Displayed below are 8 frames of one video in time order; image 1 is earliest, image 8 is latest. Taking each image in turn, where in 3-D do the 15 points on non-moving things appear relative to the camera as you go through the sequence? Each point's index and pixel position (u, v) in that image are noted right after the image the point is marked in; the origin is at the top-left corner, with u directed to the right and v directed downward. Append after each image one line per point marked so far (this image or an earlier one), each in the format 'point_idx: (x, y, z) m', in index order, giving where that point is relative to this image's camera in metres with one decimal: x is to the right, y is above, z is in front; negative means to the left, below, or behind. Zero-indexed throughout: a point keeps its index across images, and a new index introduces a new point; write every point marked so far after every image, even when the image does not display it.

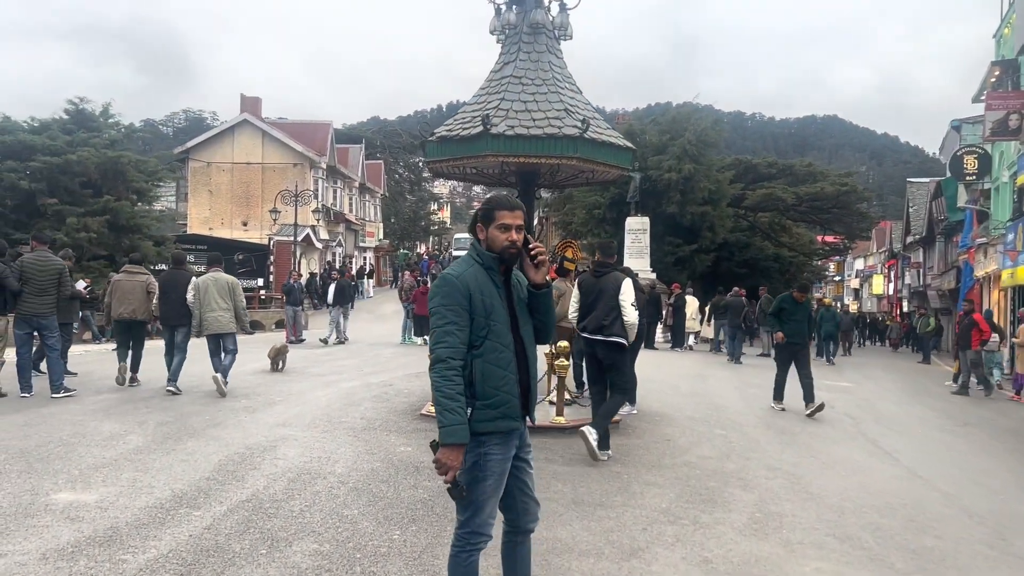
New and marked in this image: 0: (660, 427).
0: (+1.7, -1.6, +10.0) m
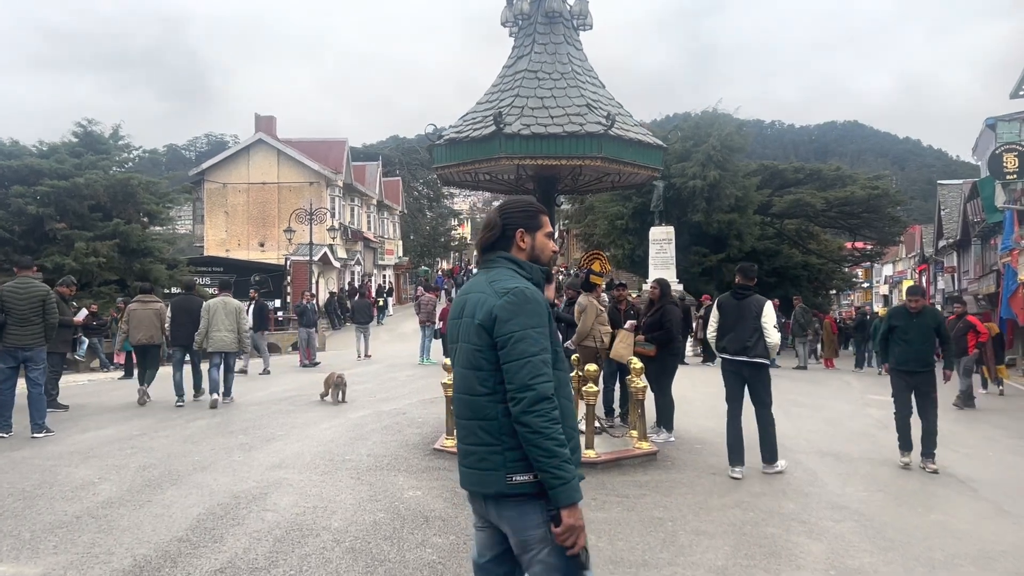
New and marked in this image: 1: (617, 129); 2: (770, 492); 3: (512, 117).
0: (+2.0, -1.8, +8.9) m
1: (+1.0, +1.5, +8.0) m
2: (+2.3, -1.8, +7.4) m
3: (0.0, +1.6, +8.0) m
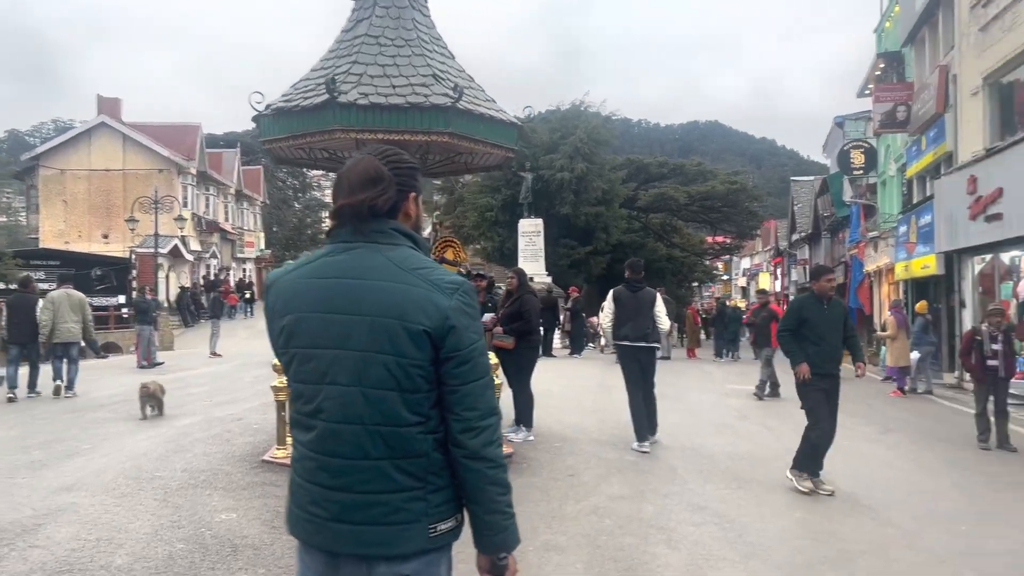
0: (+0.5, -1.7, +8.4) m
1: (-0.4, +1.6, +7.3) m
2: (+1.0, -1.7, +6.9) m
3: (-1.4, +1.7, +7.1) m
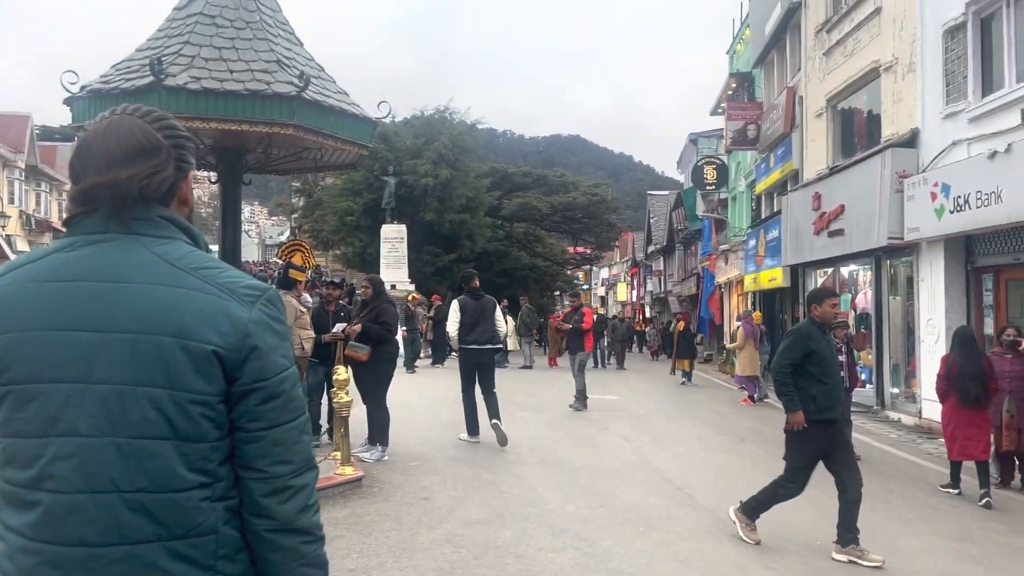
0: (-0.9, -1.8, +7.8) m
1: (-1.6, +1.5, +6.7) m
2: (-0.2, -1.8, +6.5) m
3: (-2.5, +1.6, +6.3) m
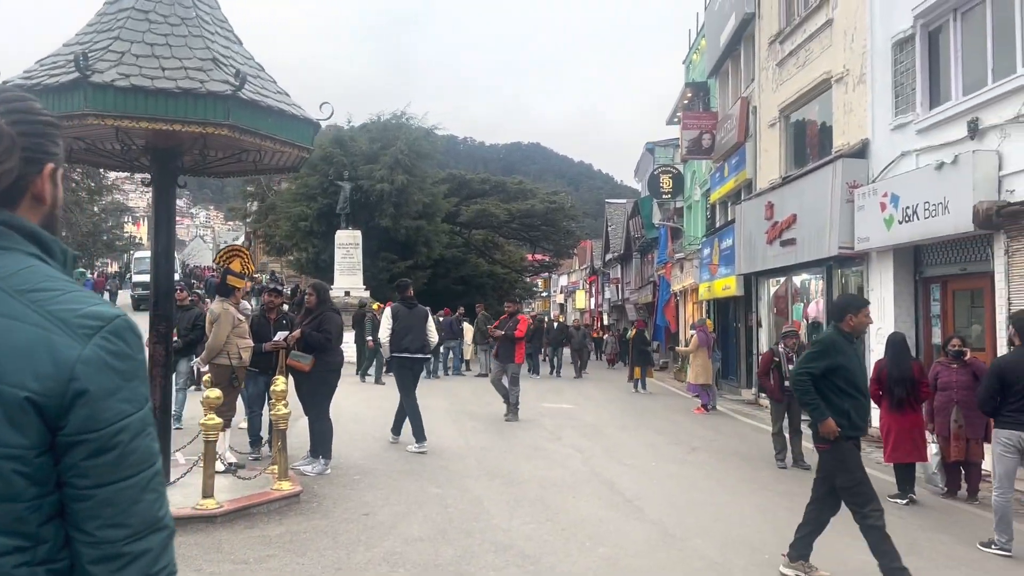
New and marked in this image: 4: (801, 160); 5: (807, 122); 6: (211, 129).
0: (-1.4, -1.8, +7.6) m
1: (-2.0, +1.5, +6.4) m
2: (-0.6, -1.8, +6.2) m
3: (-2.9, +1.6, +6.0) m
4: (+5.8, +2.6, +16.9) m
5: (+5.8, +3.3, +16.6) m
6: (-2.2, +1.2, +6.2) m
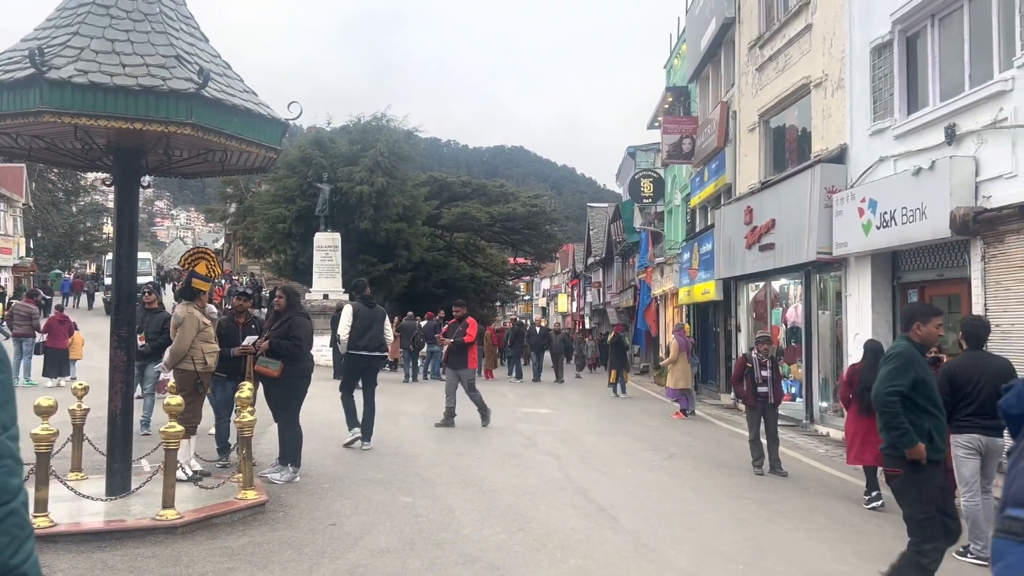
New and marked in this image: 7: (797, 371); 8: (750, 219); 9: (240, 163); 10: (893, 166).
0: (-1.6, -1.9, +7.4) m
1: (-2.2, +1.5, +6.2) m
2: (-0.8, -1.9, +6.1) m
3: (-3.1, +1.6, +5.8) m
4: (+5.4, +2.5, +16.9) m
5: (+5.4, +3.2, +16.6) m
6: (-2.4, +1.1, +6.0) m
7: (+5.2, -1.5, +15.6) m
8: (+4.9, +1.4, +17.5) m
9: (-2.4, +1.1, +7.4) m
10: (+5.5, +1.7, +12.1) m
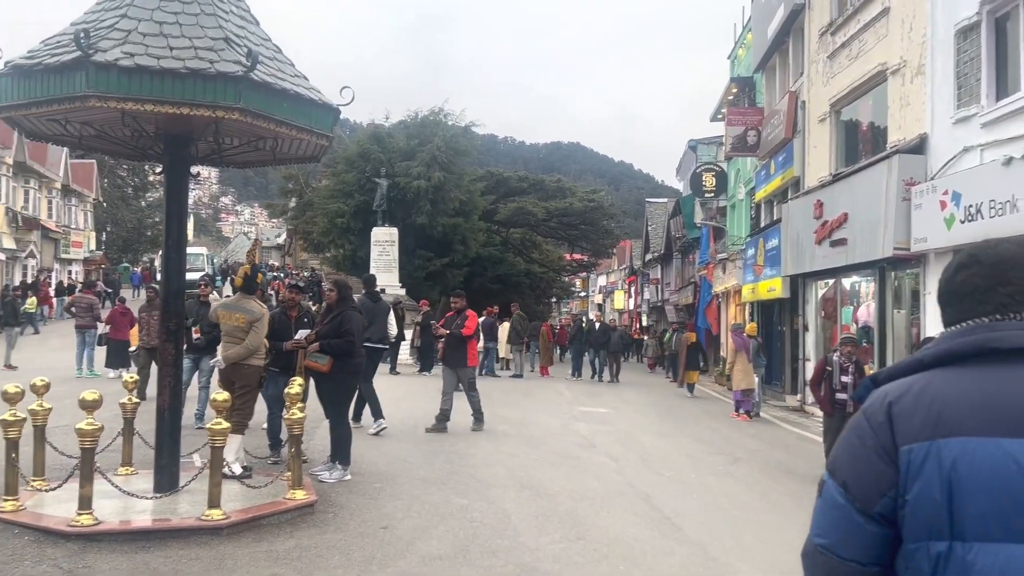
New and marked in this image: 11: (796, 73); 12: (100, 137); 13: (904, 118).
0: (-1.1, -1.8, +7.1) m
1: (-1.8, +1.5, +6.0) m
2: (-0.4, -1.8, +5.8) m
3: (-2.7, +1.6, +5.6) m
4: (+6.5, +2.5, +16.1) m
5: (+6.5, +3.2, +15.8) m
6: (-2.0, +1.2, +5.7) m
7: (+6.3, -1.5, +14.8) m
8: (+6.1, +1.5, +16.7) m
9: (-1.9, +1.2, +7.2) m
10: (+6.3, +1.8, +11.3) m
11: (+6.7, +5.1, +20.0) m
12: (-3.2, +1.2, +6.6) m
13: (+6.3, +2.7, +13.5) m
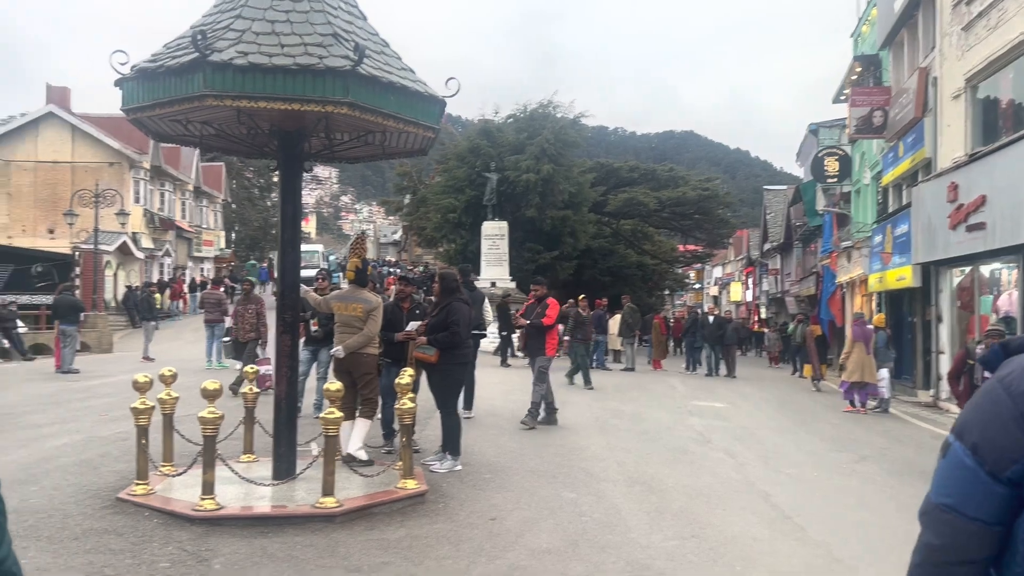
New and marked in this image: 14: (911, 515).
0: (-0.2, -1.7, +7.1) m
1: (-1.0, +1.6, +6.0) m
2: (+0.3, -1.8, +5.7) m
3: (-2.0, +1.7, +5.8) m
4: (+8.5, +2.7, +15.0) m
5: (+8.5, +3.4, +14.7) m
6: (-1.3, +1.2, +5.8) m
7: (+8.2, -1.3, +13.8) m
8: (+8.2, +1.7, +15.6) m
9: (-1.0, +1.2, +7.2) m
10: (+7.7, +2.0, +10.3) m
11: (+9.2, +5.4, +18.8) m
12: (-2.4, +1.2, +6.9) m
13: (+7.9, +2.9, +12.4) m
14: (+3.4, -2.0, +7.2) m
